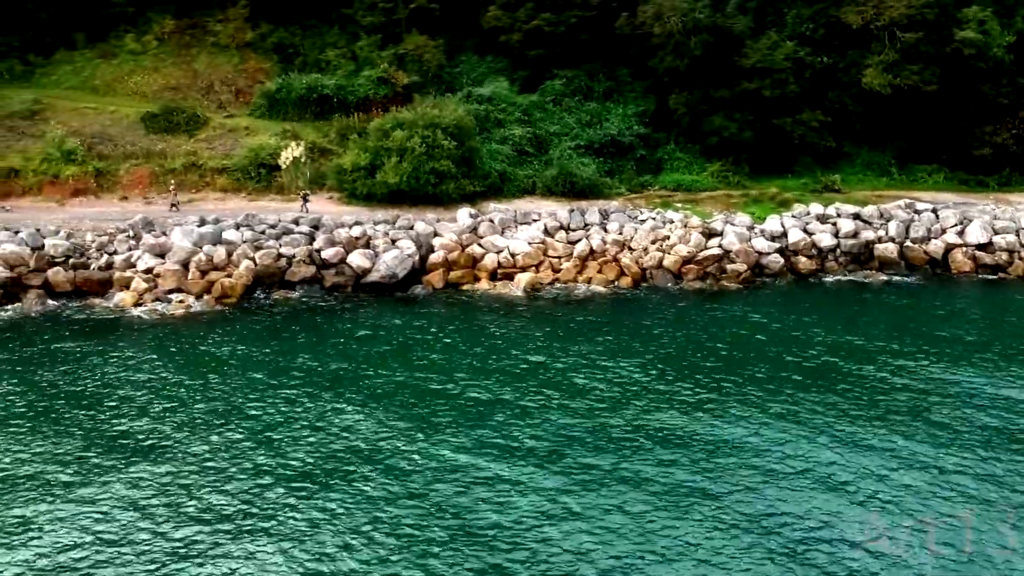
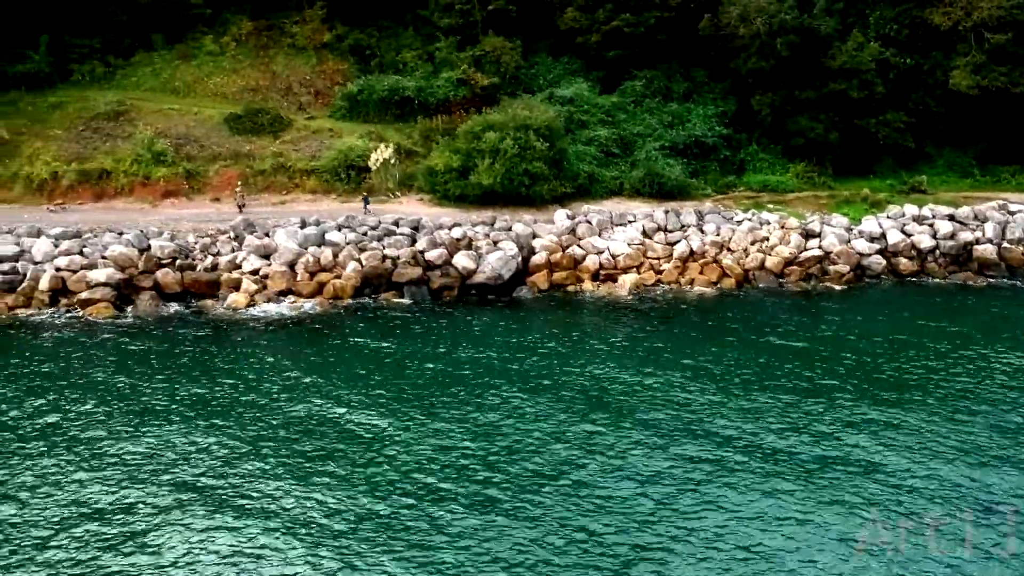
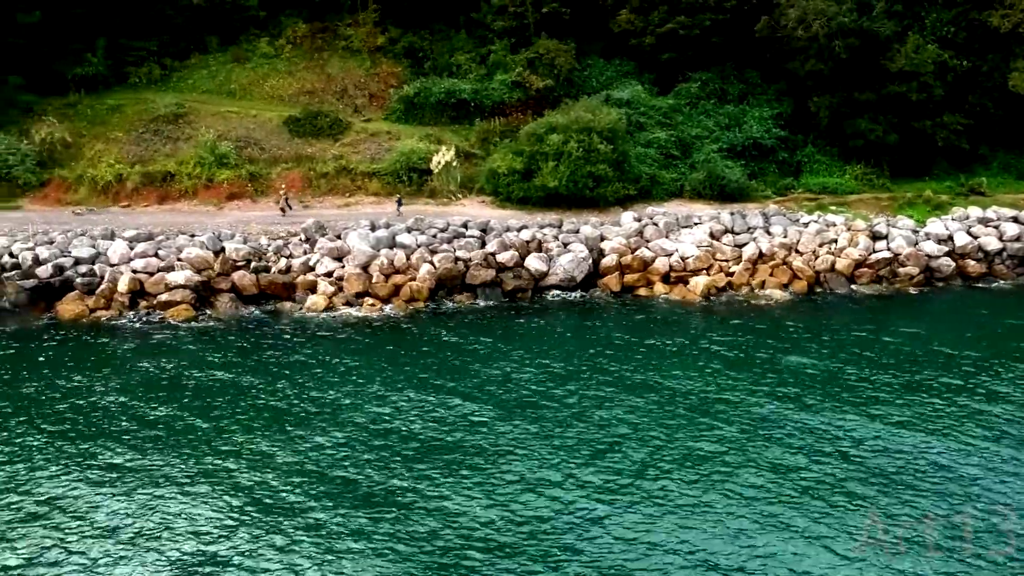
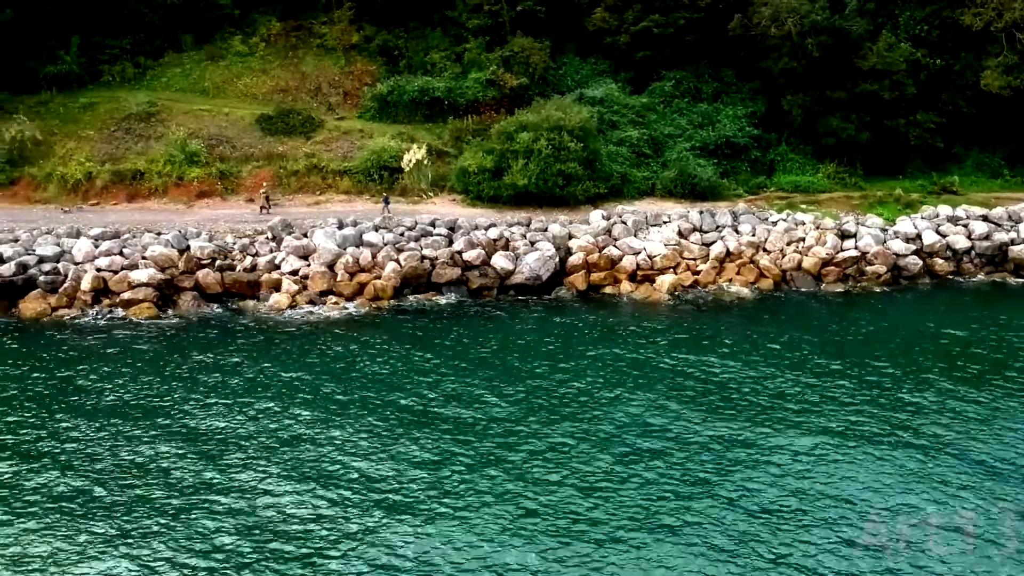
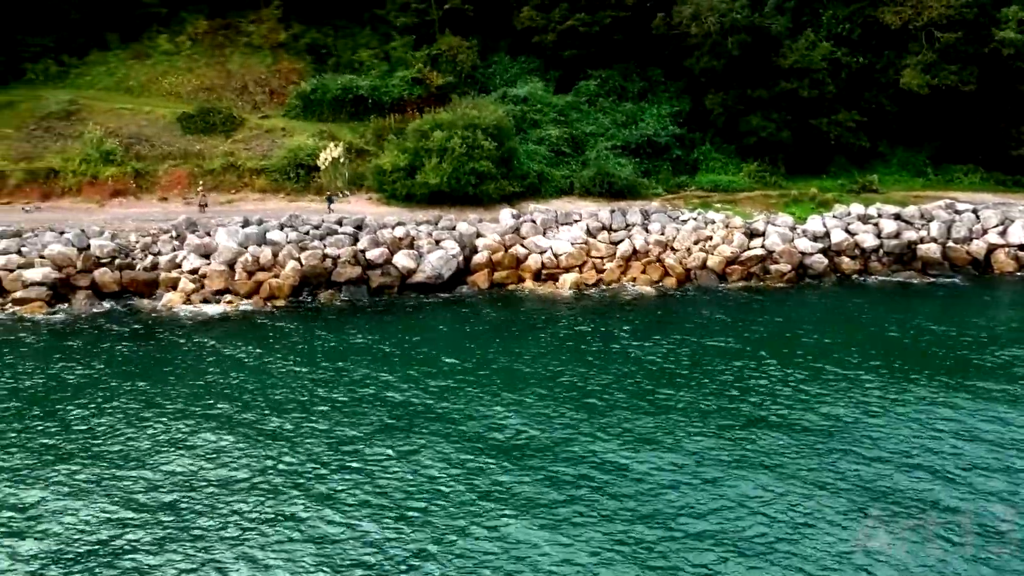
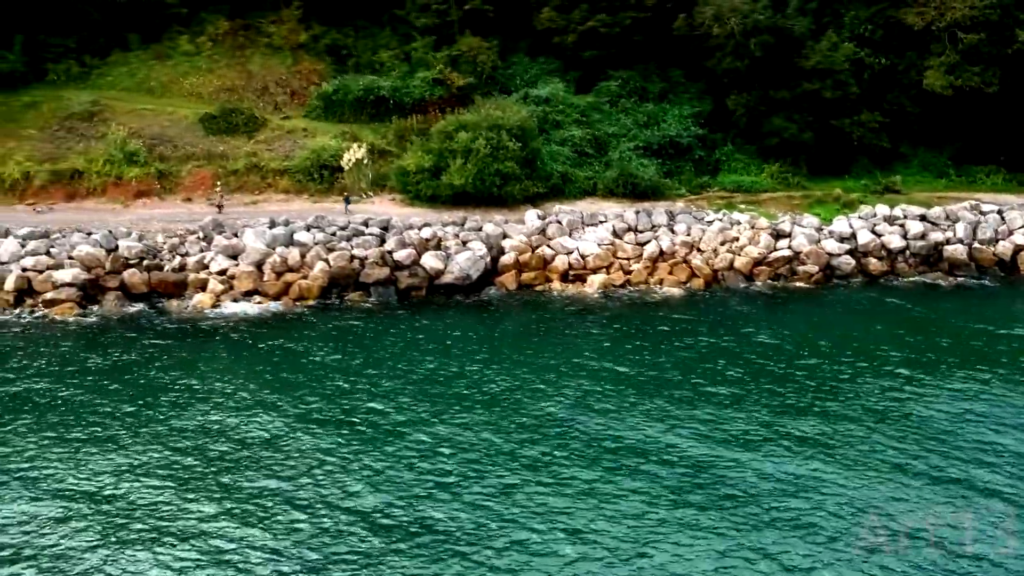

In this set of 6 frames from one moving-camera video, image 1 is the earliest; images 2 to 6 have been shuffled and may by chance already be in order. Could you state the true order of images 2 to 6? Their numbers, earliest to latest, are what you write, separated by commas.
5, 6, 2, 4, 3
